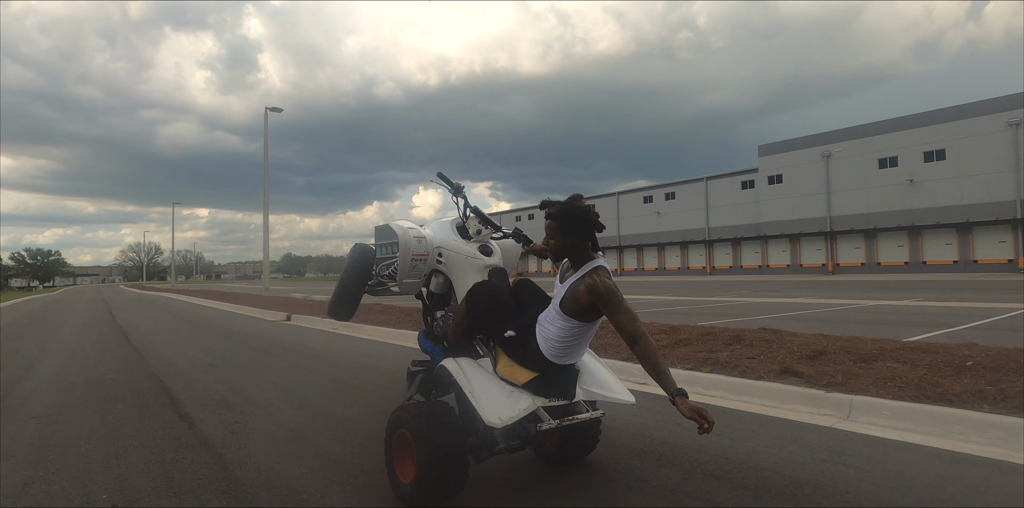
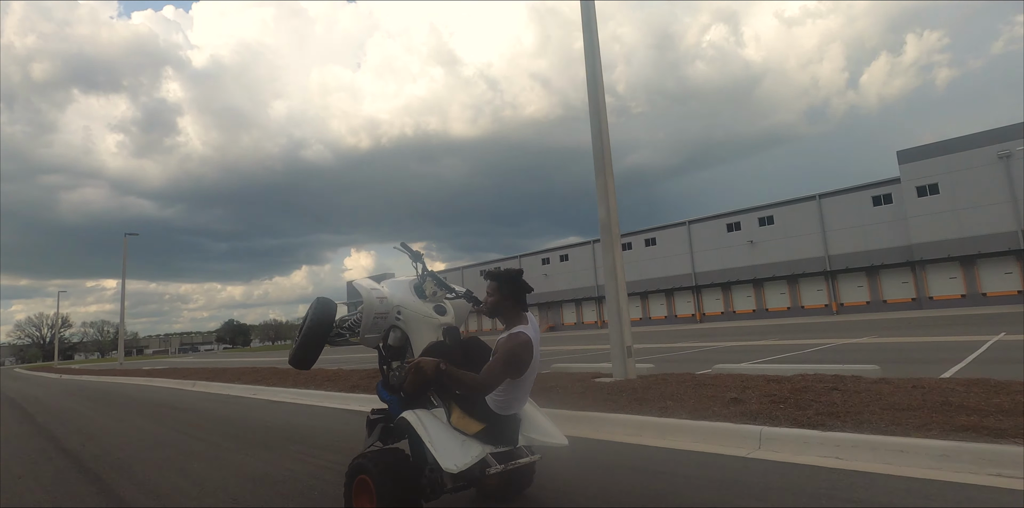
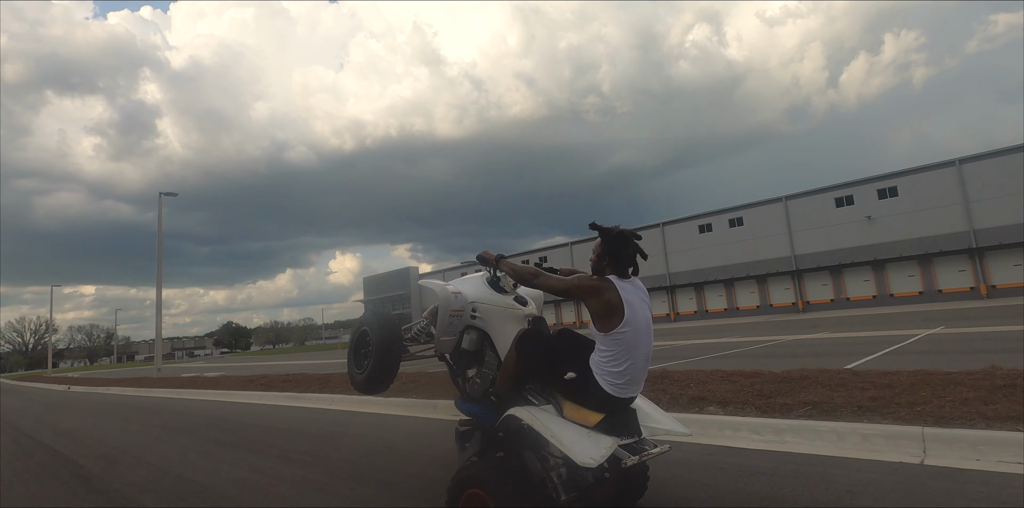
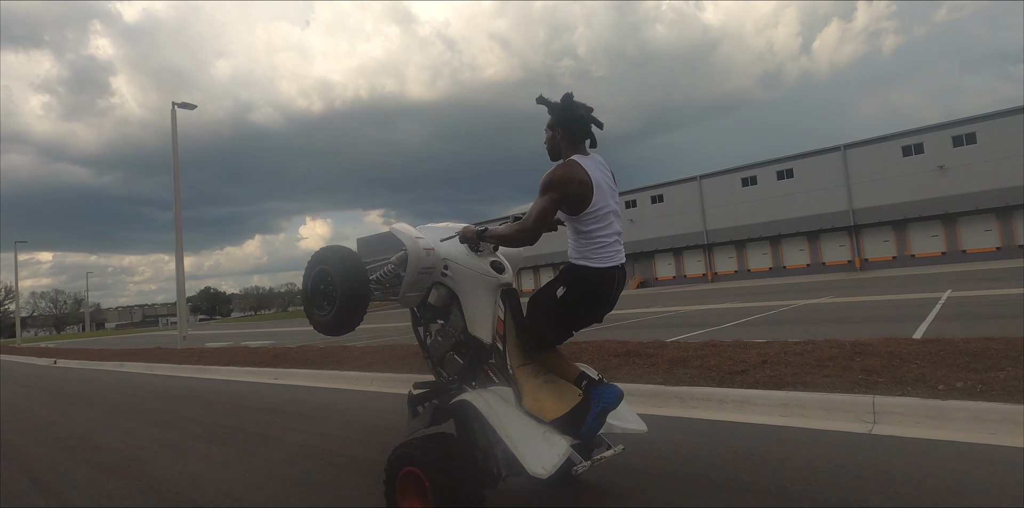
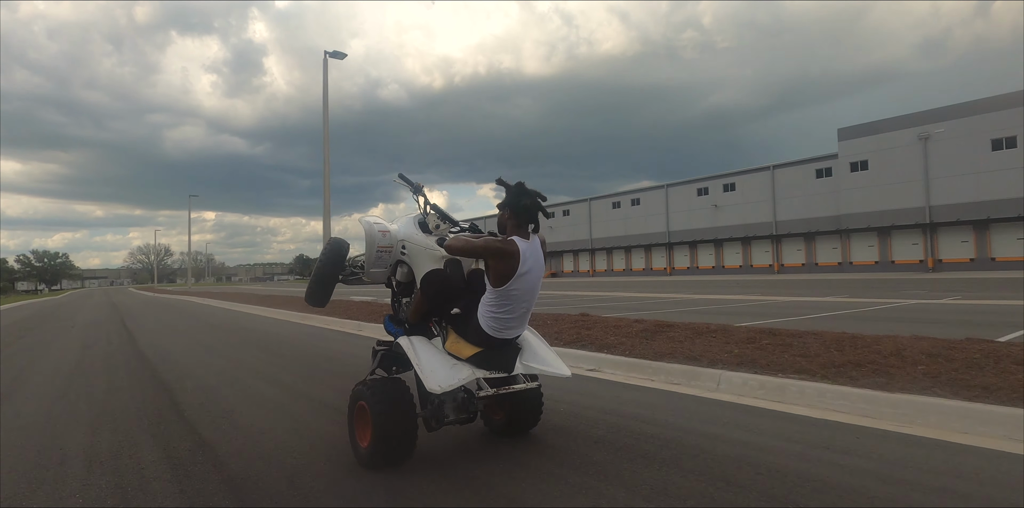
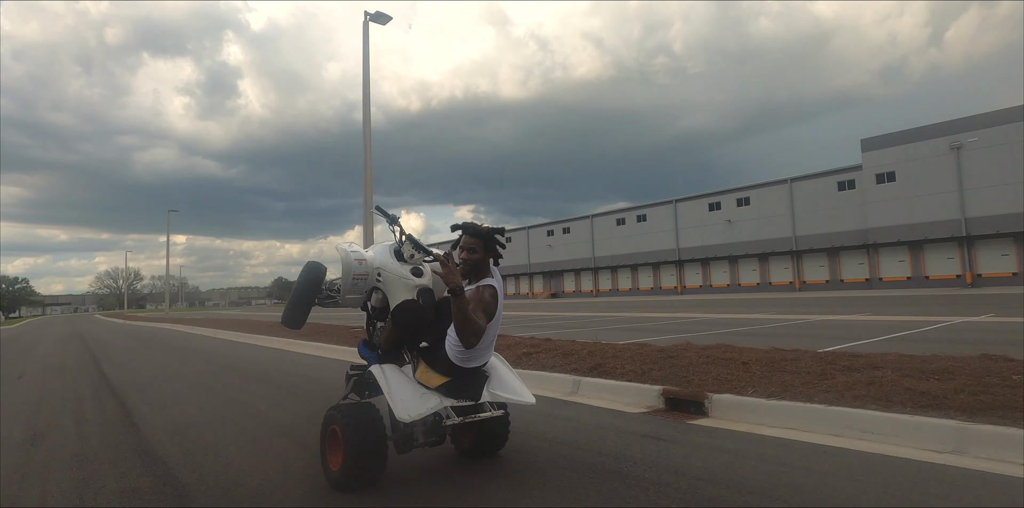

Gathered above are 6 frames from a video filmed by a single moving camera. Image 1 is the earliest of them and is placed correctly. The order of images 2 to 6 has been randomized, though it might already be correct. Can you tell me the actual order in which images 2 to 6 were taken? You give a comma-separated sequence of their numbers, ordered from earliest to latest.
5, 6, 2, 3, 4
